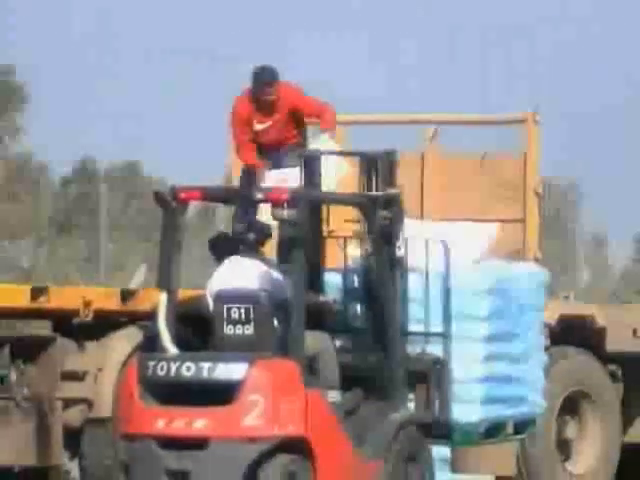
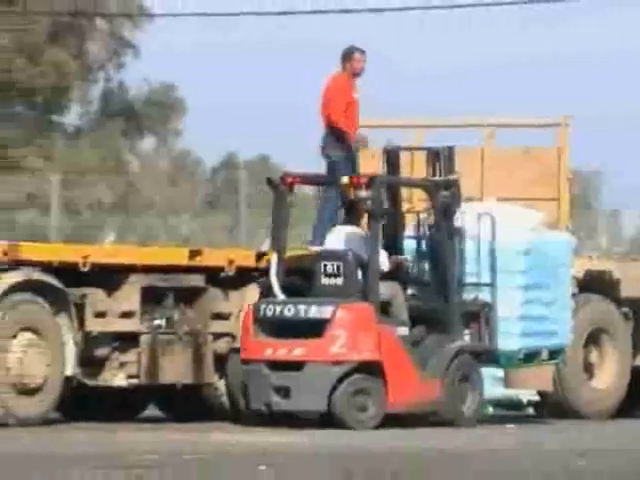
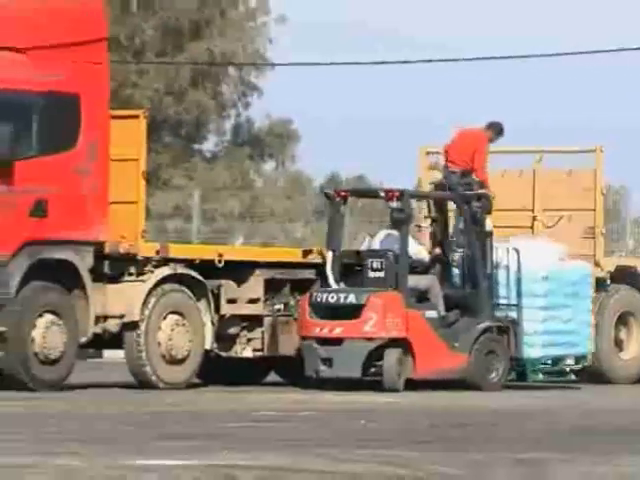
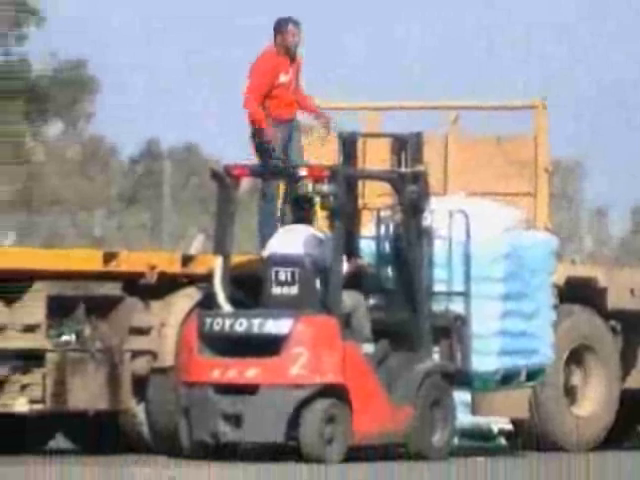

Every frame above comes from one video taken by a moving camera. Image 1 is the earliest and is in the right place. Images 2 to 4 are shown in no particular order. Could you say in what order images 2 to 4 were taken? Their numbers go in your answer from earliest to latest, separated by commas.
4, 2, 3
